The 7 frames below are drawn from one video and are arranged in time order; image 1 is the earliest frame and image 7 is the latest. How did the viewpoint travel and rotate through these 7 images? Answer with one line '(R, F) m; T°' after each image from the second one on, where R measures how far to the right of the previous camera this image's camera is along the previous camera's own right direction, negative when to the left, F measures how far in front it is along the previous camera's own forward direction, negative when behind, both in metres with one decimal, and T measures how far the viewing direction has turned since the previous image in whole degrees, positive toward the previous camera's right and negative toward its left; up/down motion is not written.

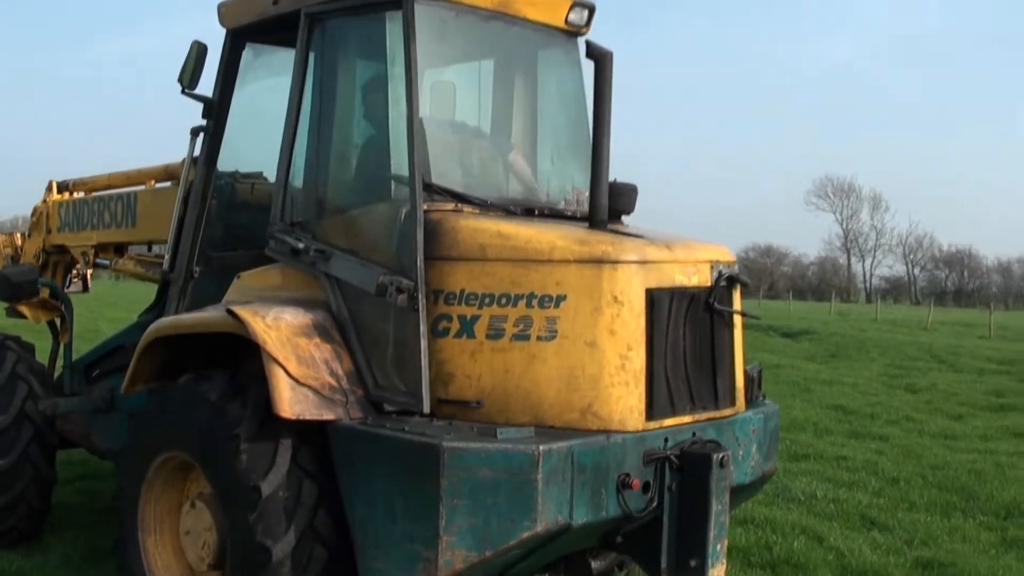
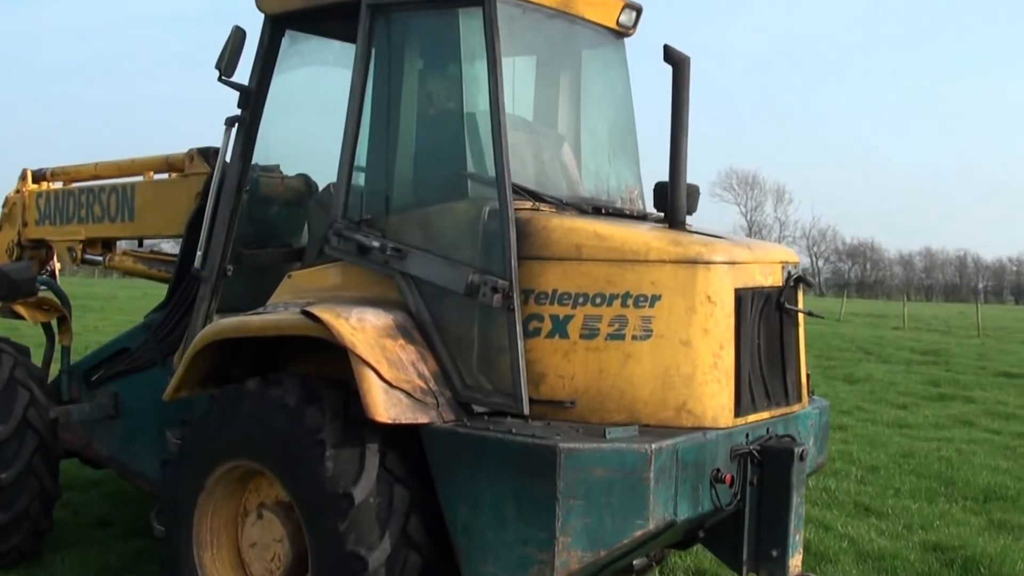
(-0.7, +0.1) m; +6°
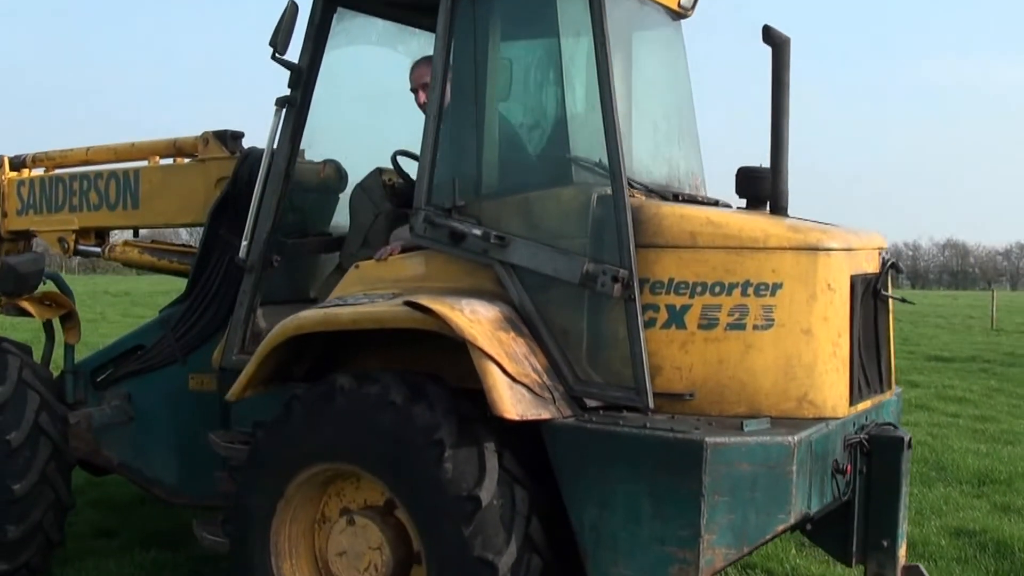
(-0.7, +0.2) m; +6°
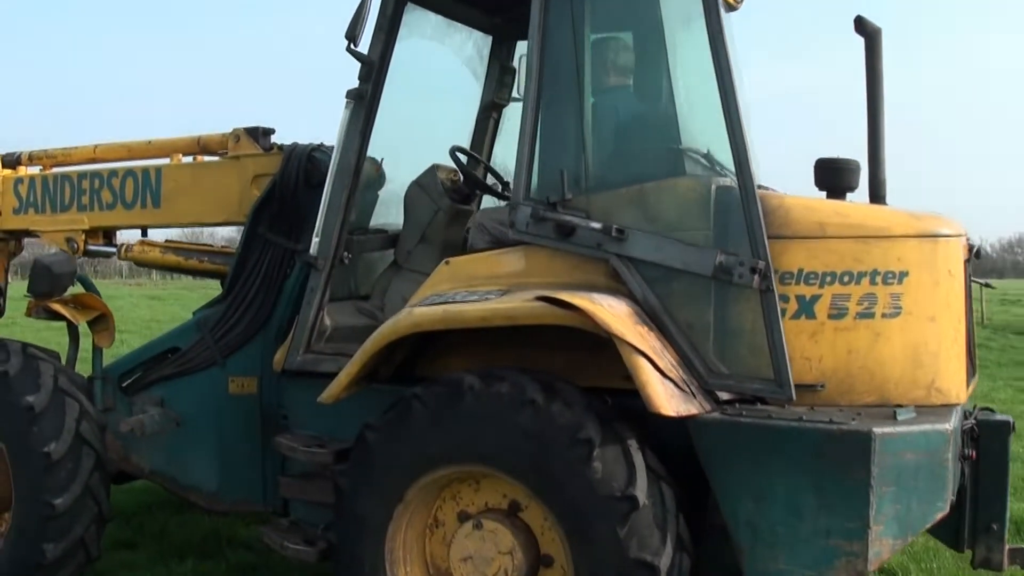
(-0.8, +0.2) m; +7°
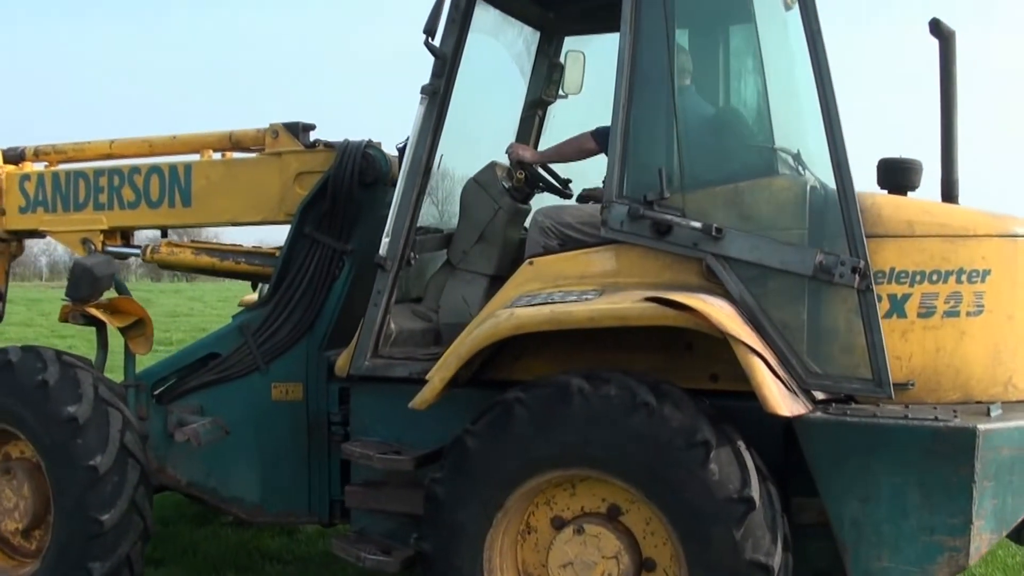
(-0.6, +0.1) m; +5°
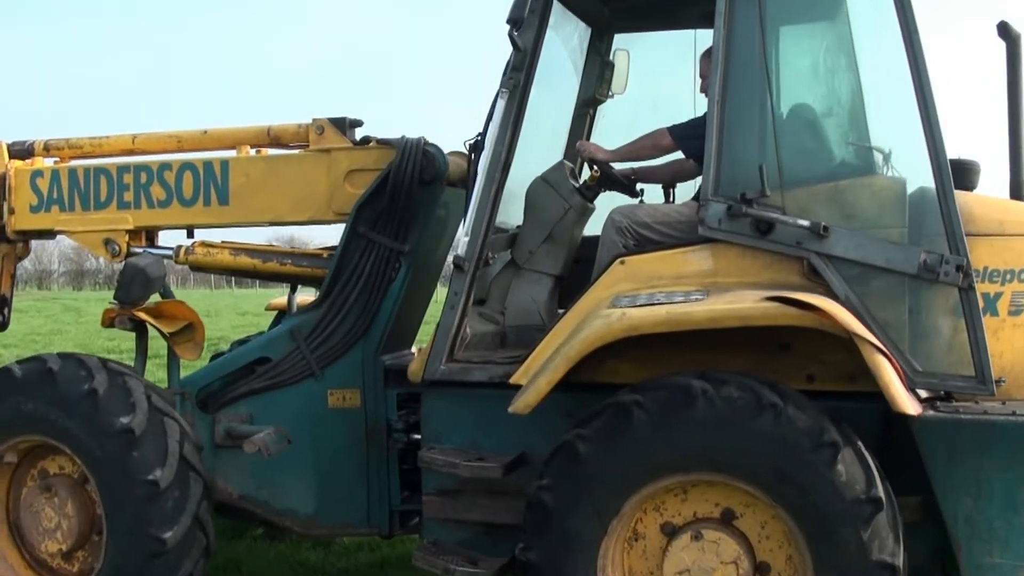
(-0.6, +0.1) m; +5°
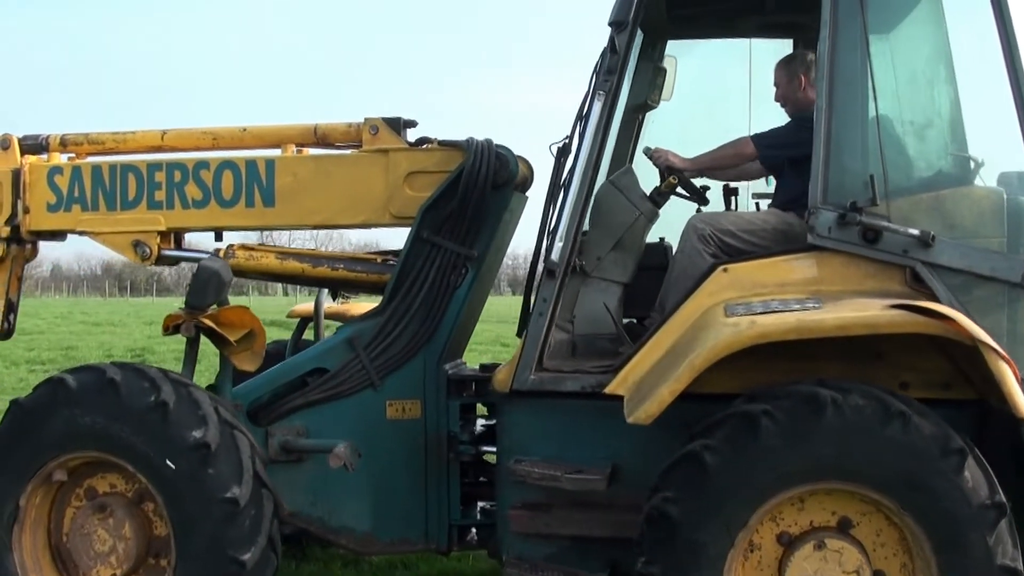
(-0.8, +0.2) m; +7°
